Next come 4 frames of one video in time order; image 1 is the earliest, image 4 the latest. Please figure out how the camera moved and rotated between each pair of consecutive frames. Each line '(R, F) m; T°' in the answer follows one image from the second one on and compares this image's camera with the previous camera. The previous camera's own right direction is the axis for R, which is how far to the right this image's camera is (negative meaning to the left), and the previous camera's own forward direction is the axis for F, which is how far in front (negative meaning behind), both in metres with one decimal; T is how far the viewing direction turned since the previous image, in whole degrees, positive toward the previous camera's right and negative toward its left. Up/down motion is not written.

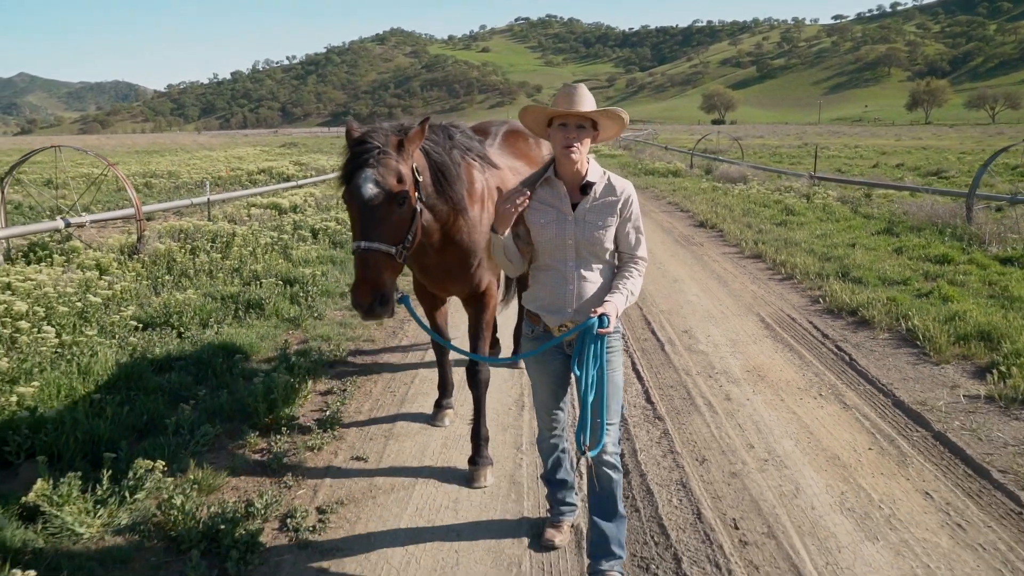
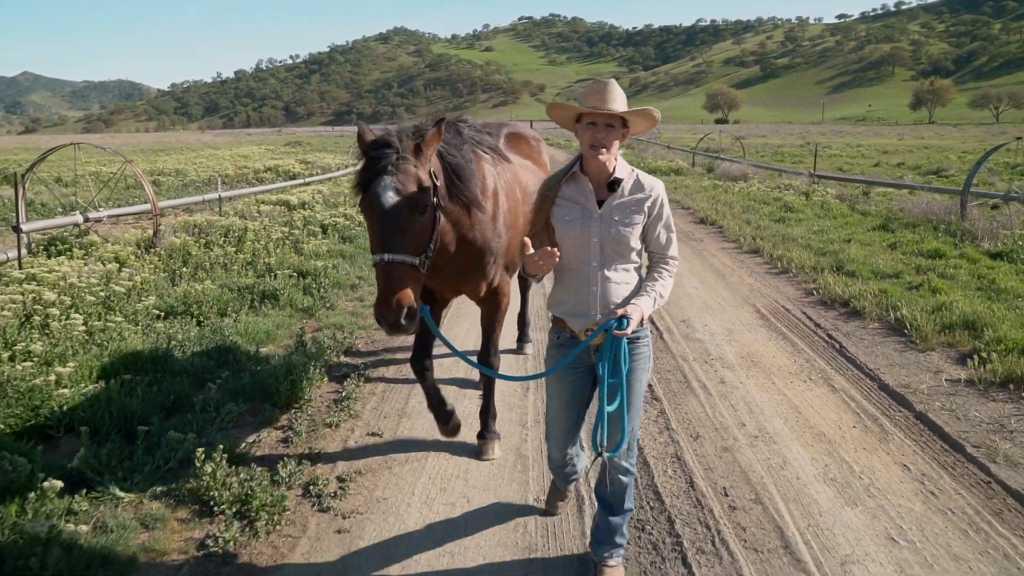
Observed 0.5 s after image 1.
(0.0, -0.3) m; 0°
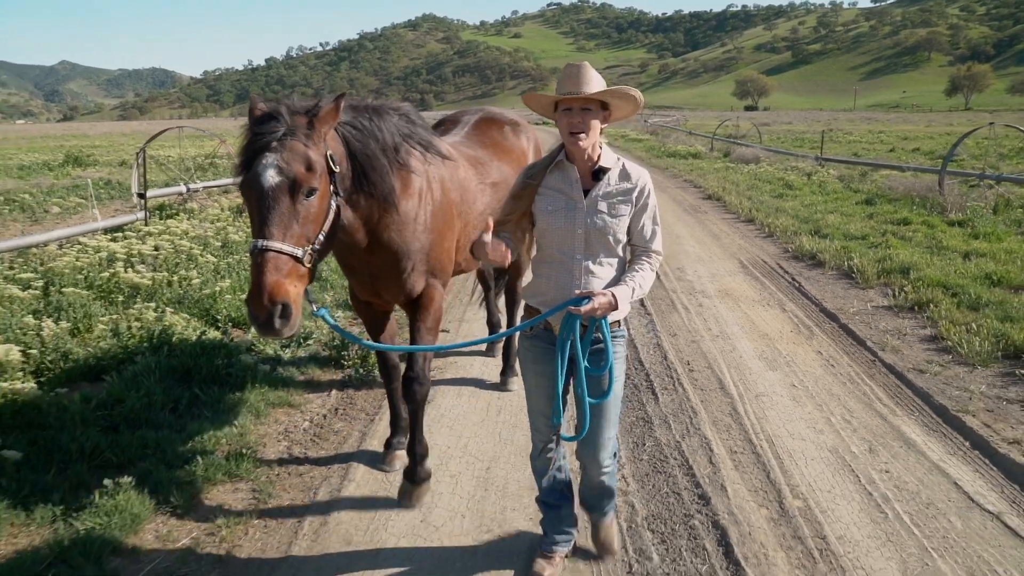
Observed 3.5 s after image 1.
(0.0, -1.6) m; -2°
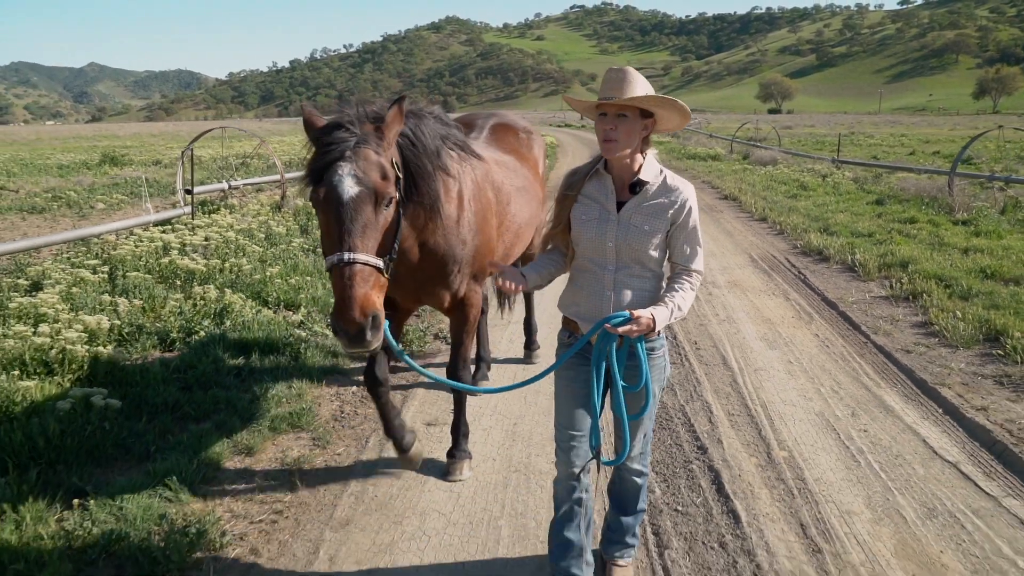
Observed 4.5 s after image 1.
(0.0, -0.5) m; -1°
